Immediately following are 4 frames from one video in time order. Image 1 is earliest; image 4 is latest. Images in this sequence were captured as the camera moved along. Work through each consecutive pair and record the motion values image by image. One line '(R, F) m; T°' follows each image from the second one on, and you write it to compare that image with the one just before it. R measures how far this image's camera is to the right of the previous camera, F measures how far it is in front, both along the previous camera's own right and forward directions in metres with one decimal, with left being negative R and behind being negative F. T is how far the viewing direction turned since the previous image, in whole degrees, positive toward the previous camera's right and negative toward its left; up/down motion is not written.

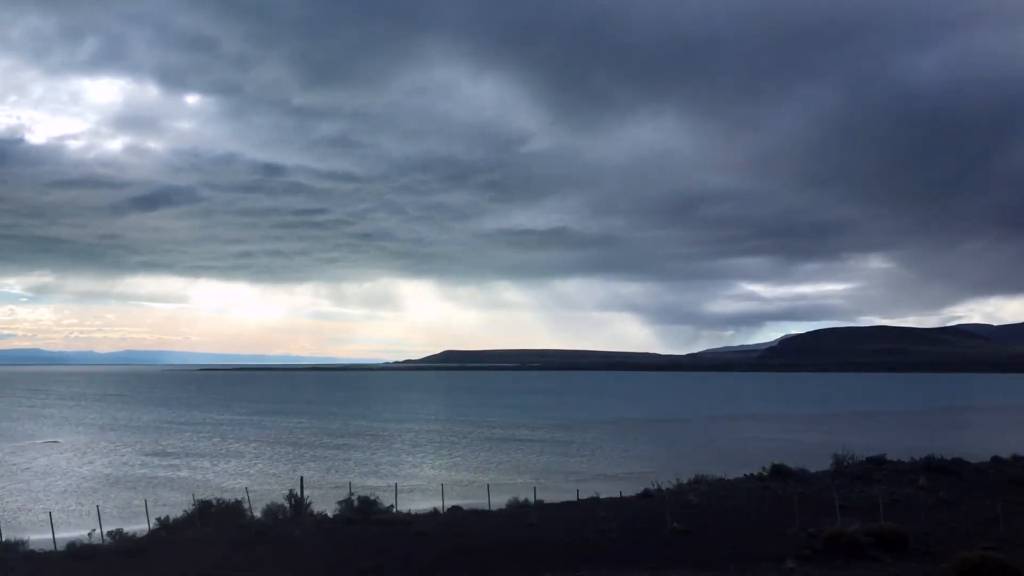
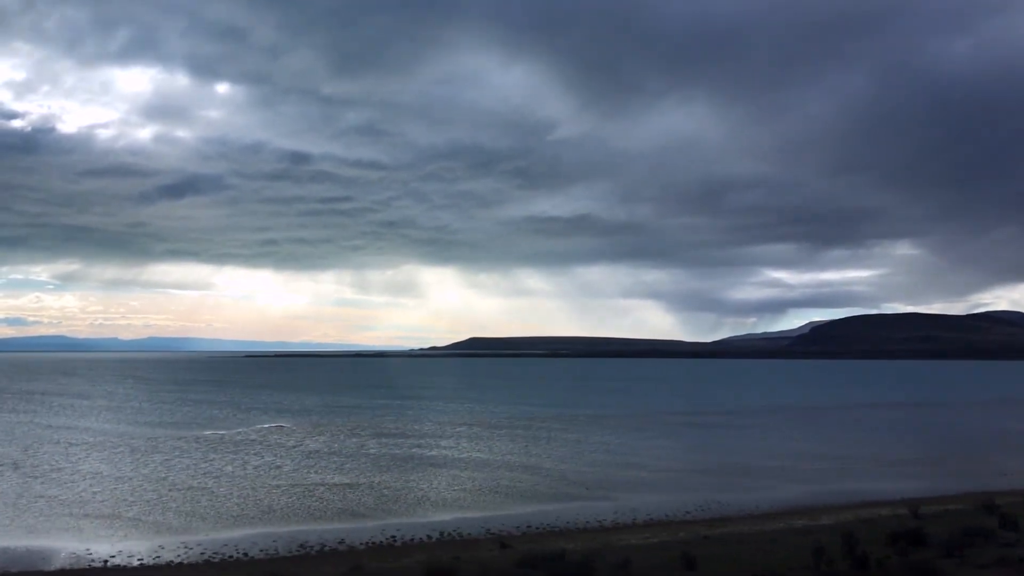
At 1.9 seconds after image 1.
(-13.4, -0.9) m; -1°
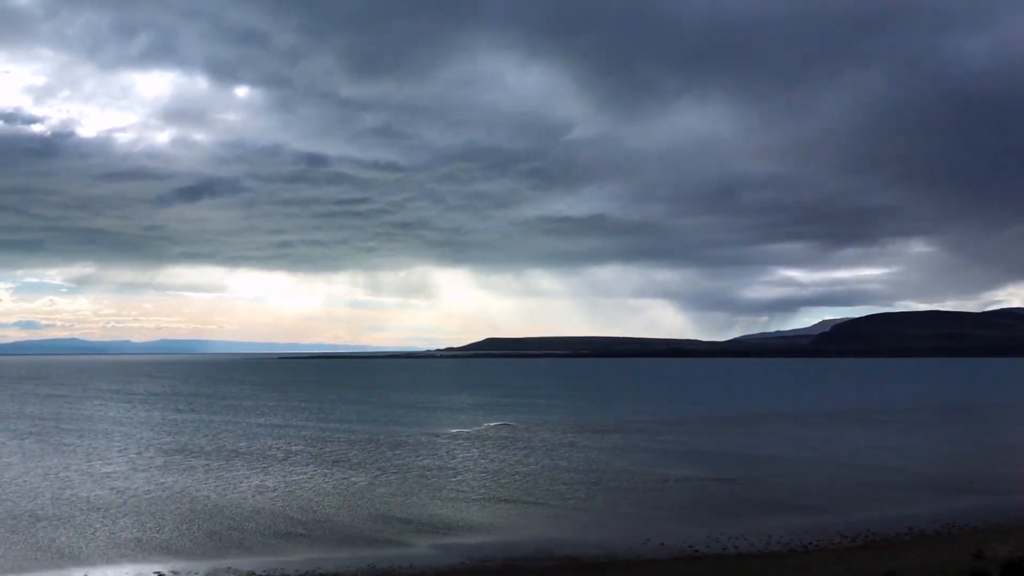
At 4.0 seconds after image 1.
(-15.3, -0.8) m; 0°
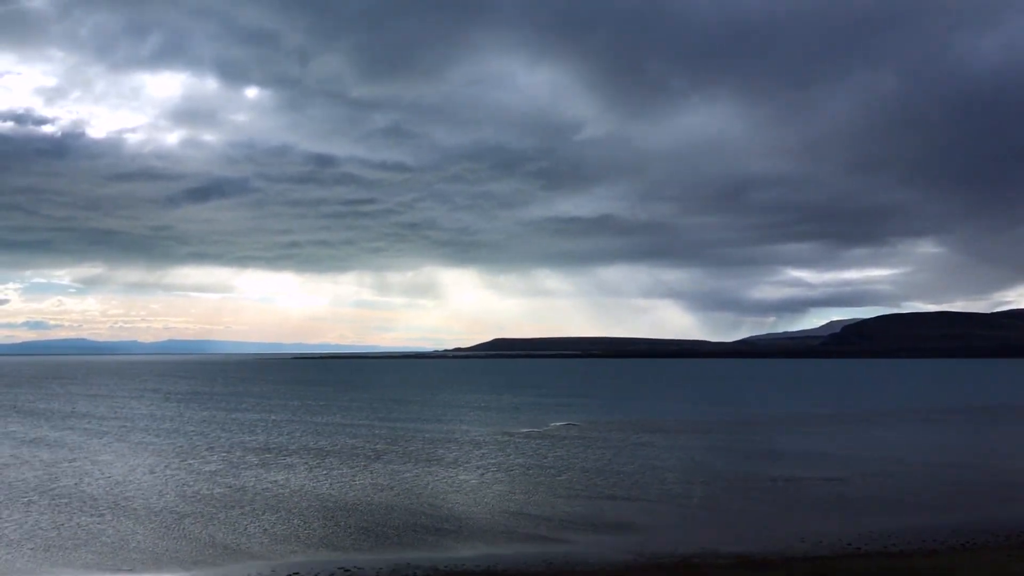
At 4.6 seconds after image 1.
(-4.4, -0.2) m; 0°
